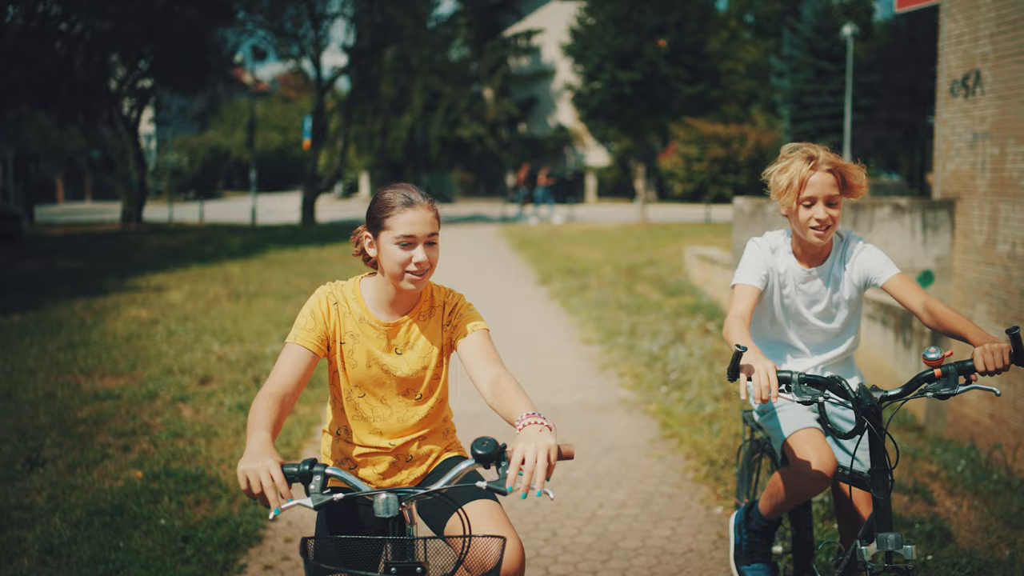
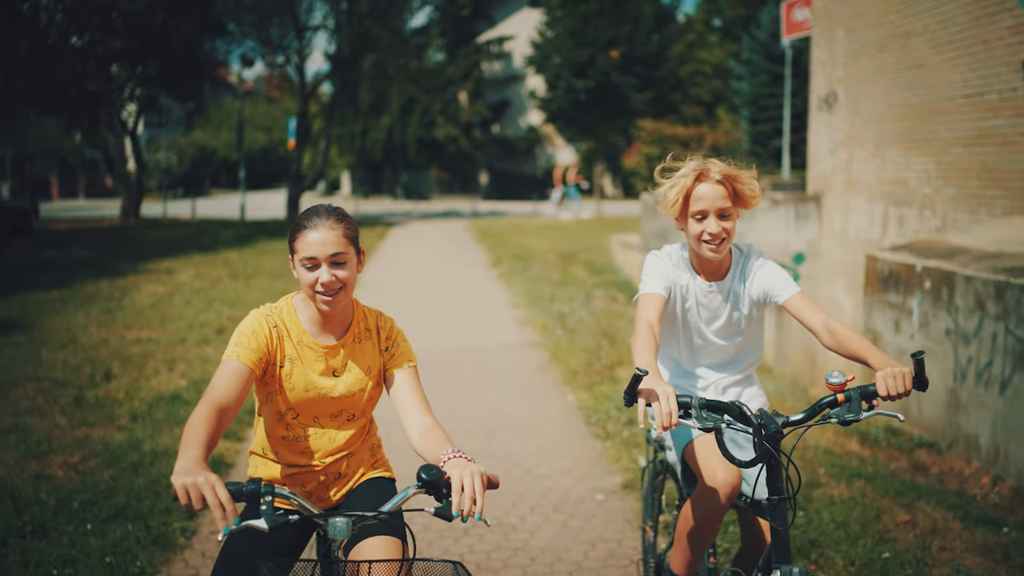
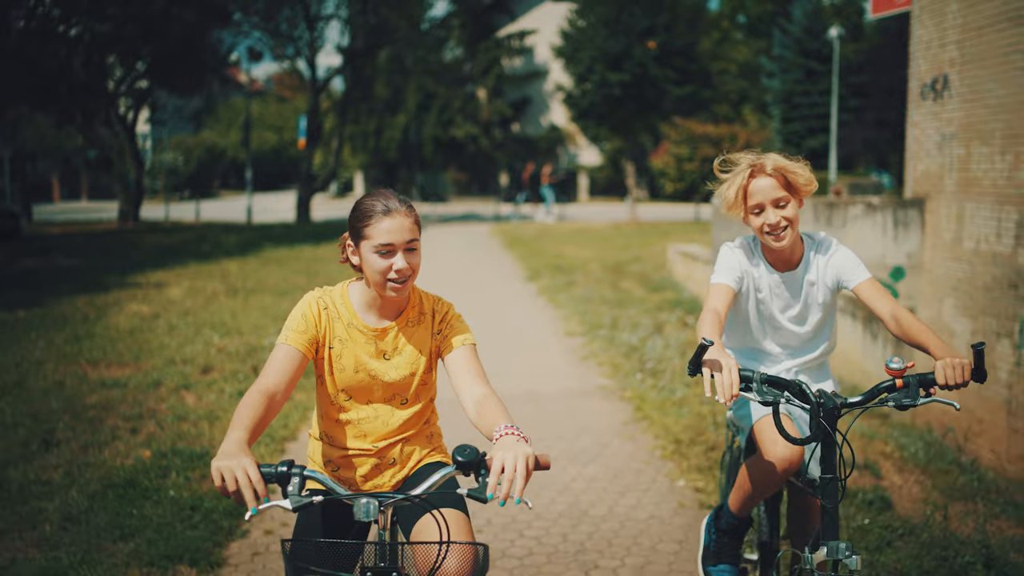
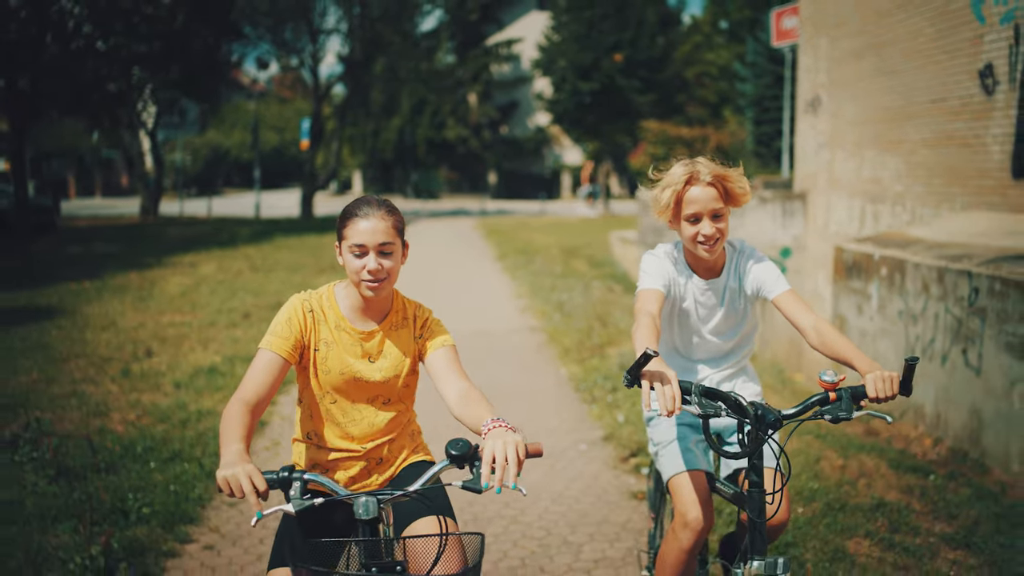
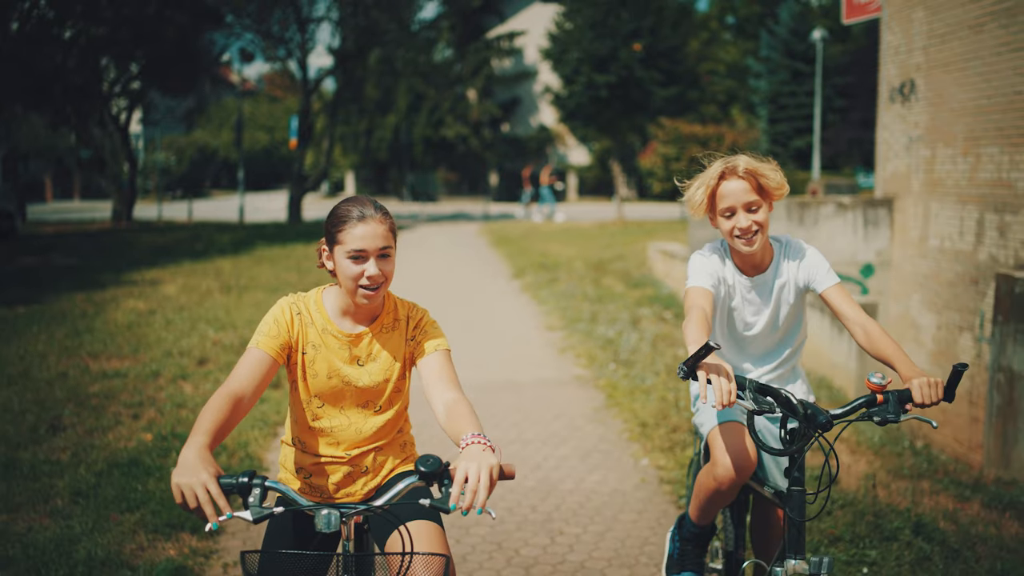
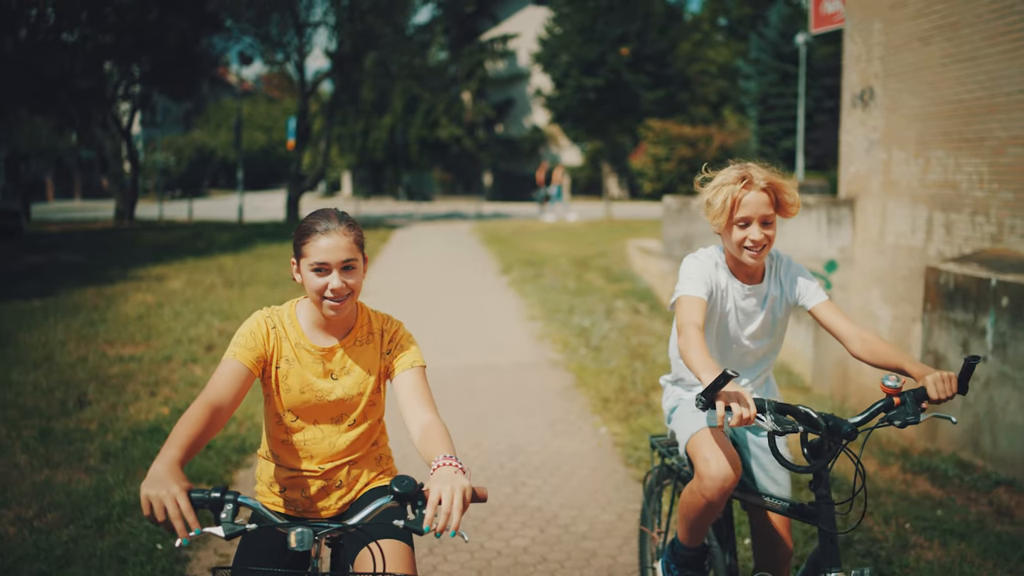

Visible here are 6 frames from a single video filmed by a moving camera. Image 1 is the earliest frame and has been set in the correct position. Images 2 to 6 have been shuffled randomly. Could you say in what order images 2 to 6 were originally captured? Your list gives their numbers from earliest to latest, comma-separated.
3, 5, 6, 2, 4
